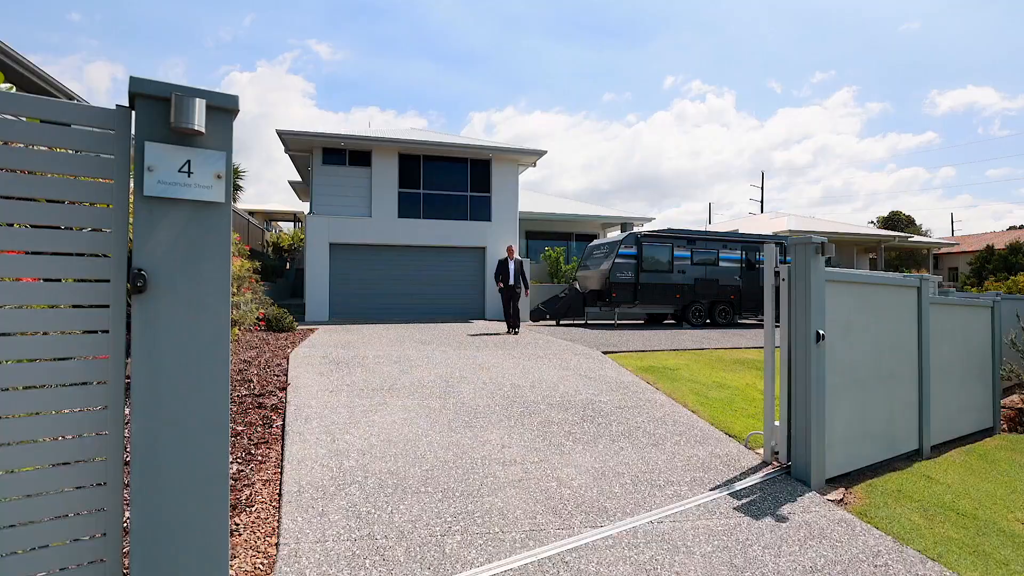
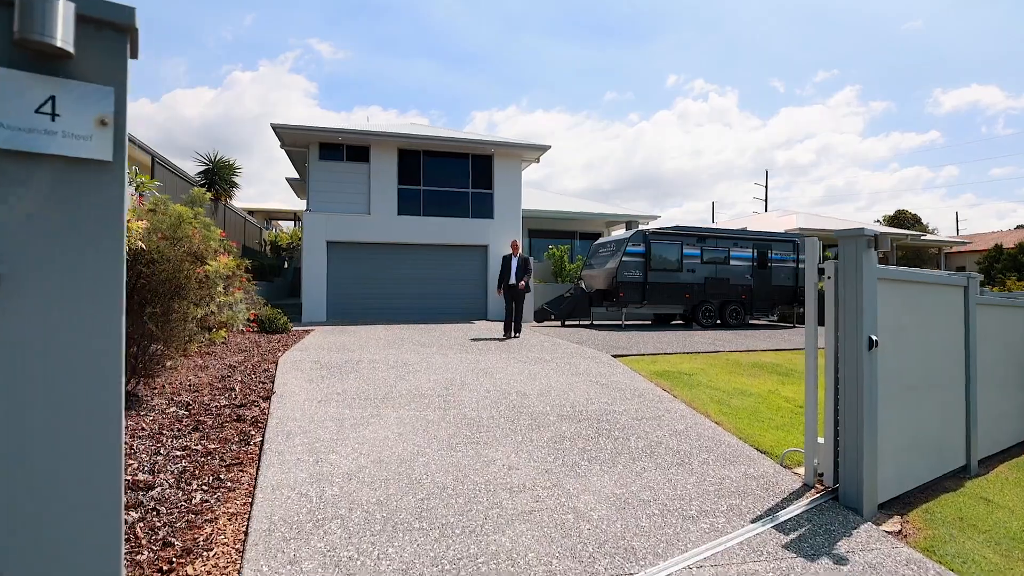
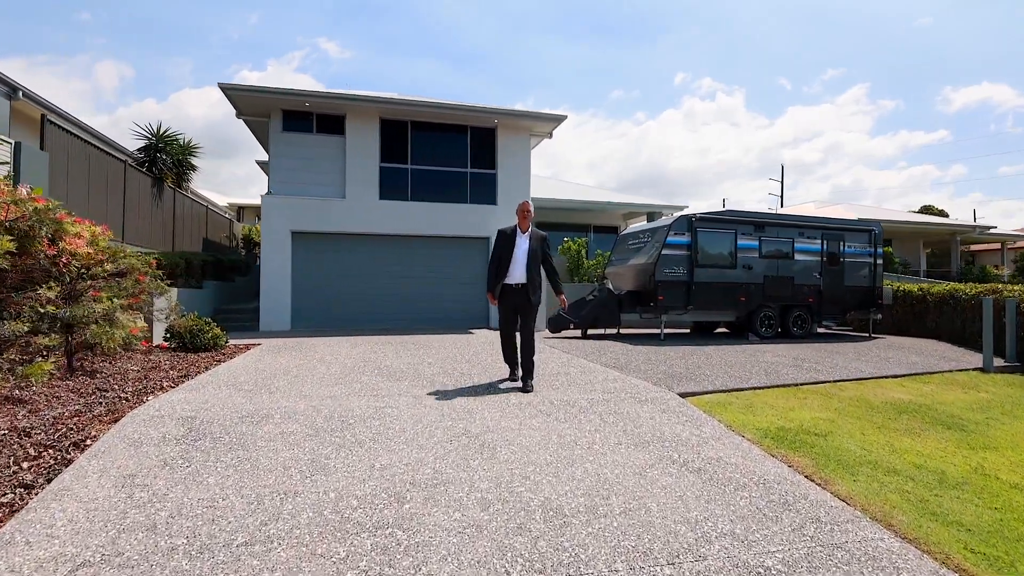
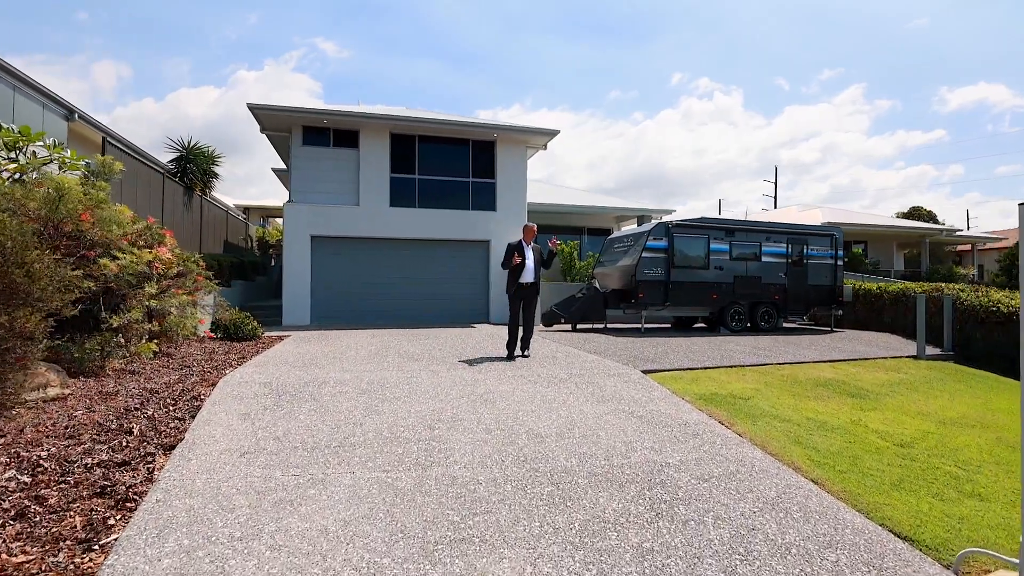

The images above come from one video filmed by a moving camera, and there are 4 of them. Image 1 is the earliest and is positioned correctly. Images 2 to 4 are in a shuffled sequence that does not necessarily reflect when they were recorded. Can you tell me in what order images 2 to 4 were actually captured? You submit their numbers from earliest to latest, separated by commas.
2, 4, 3
